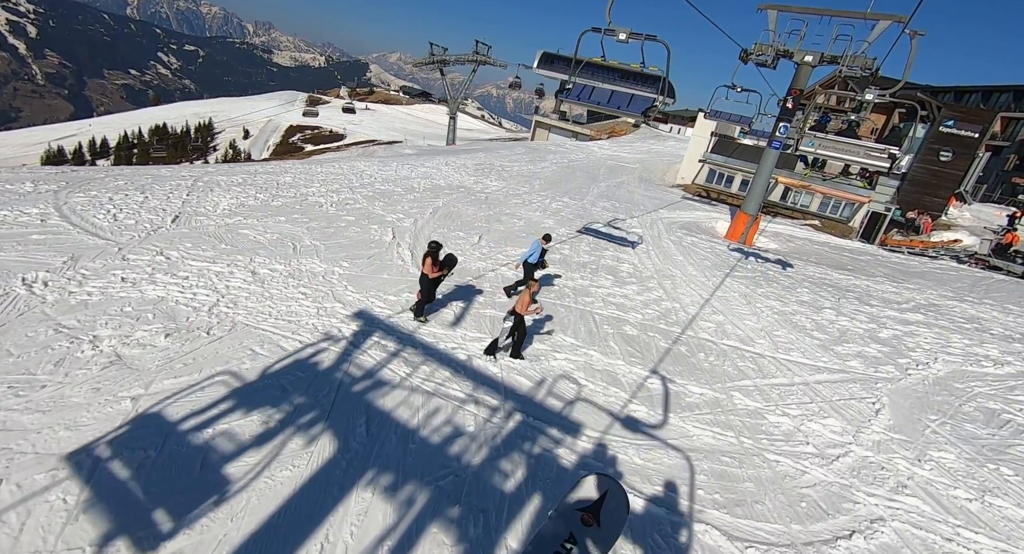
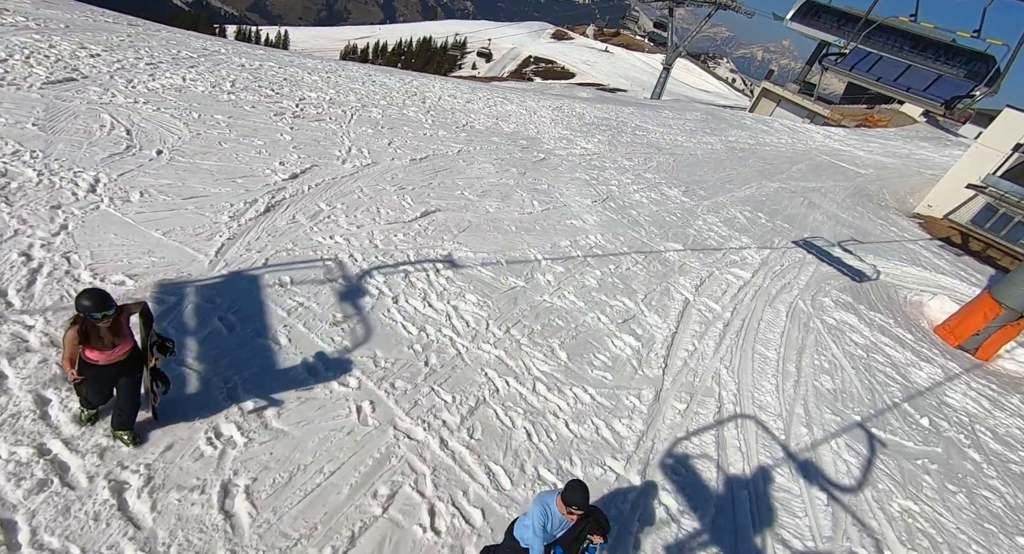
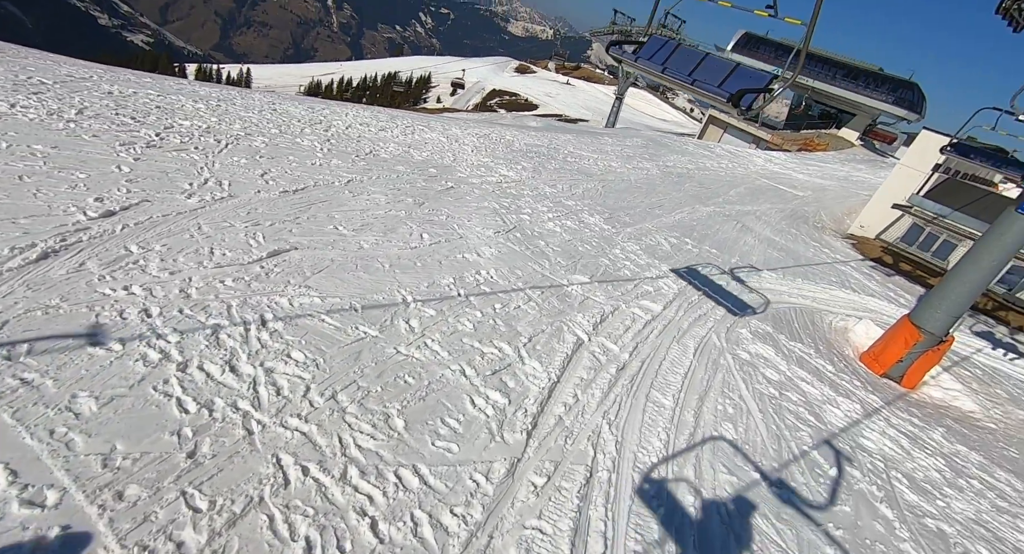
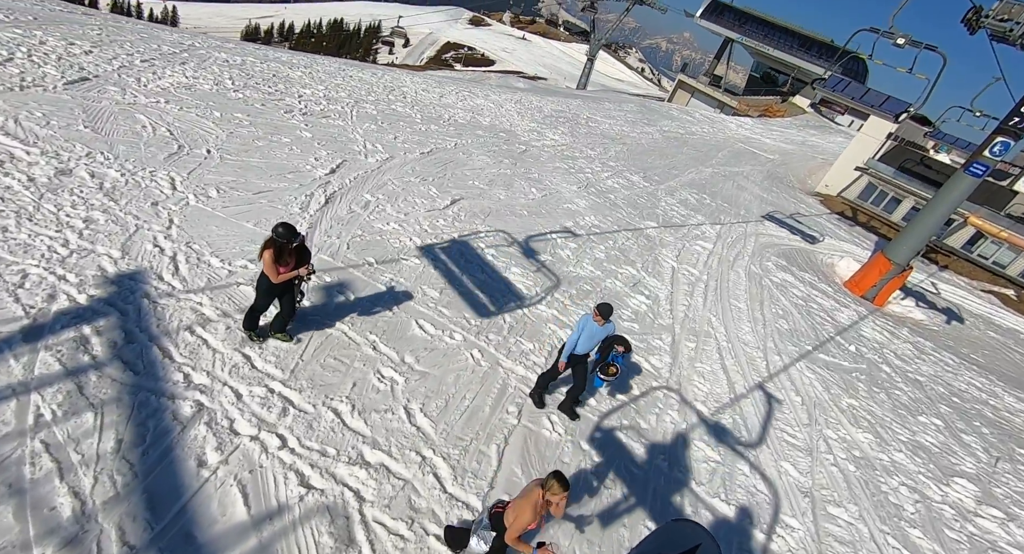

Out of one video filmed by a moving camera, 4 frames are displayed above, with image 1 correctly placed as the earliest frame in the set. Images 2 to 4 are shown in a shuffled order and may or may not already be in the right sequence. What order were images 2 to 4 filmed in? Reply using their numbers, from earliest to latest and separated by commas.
4, 2, 3
